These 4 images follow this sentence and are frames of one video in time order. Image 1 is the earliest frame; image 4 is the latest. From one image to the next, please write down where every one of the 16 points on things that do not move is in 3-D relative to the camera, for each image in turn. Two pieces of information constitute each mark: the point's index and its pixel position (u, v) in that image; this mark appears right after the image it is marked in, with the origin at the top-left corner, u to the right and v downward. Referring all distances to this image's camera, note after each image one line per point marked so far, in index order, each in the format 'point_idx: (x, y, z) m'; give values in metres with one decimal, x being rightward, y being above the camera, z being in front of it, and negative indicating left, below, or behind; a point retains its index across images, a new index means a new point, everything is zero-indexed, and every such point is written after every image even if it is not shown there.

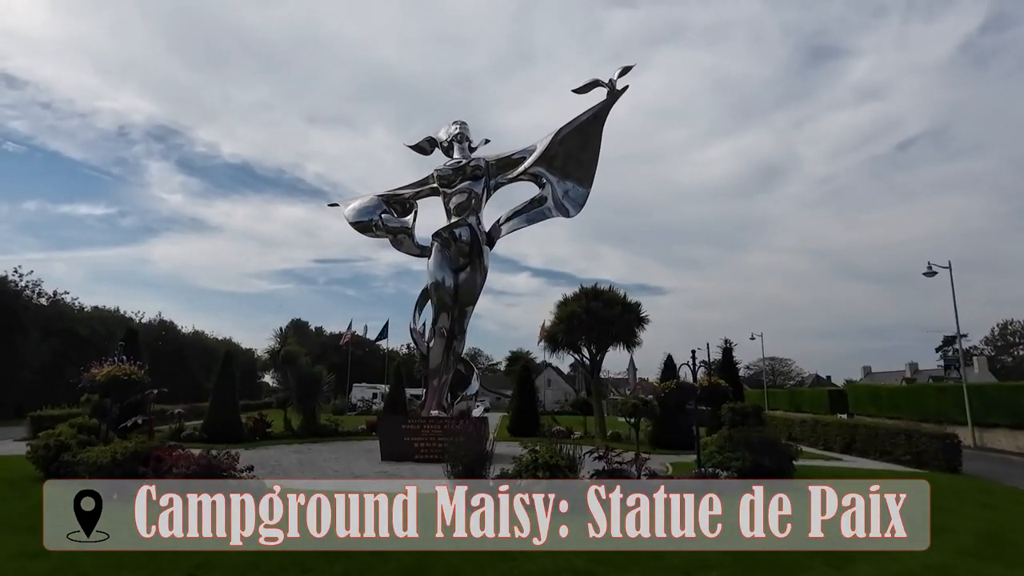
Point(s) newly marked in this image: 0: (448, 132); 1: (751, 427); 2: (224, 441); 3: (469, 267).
0: (-1.4, +3.3, +15.2) m
1: (+3.7, -2.1, +10.7) m
2: (-8.0, -4.3, +19.5) m
3: (-0.9, +0.4, +14.3) m
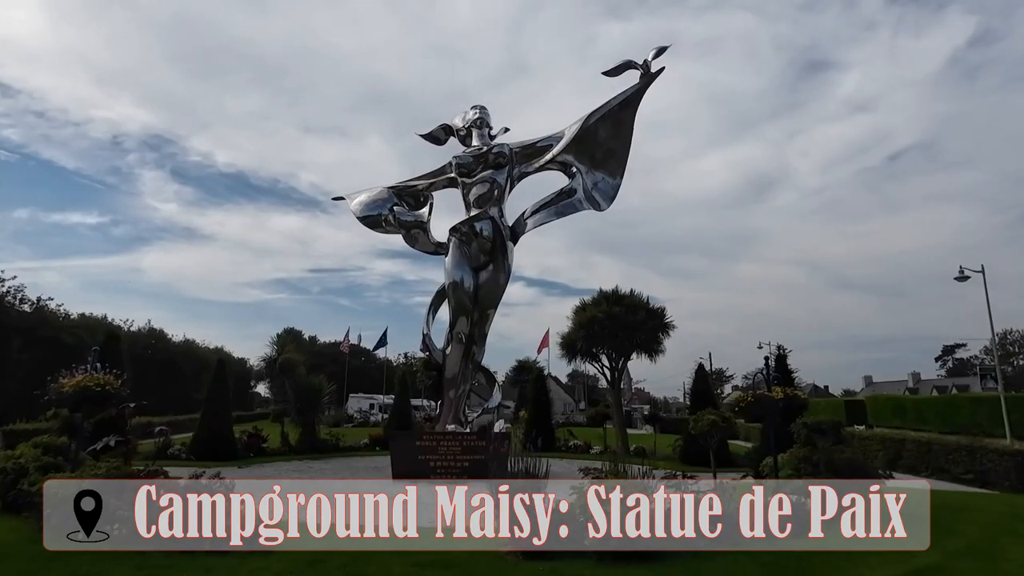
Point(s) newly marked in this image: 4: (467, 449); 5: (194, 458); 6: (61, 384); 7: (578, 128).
0: (-0.9, +3.3, +13.8) m
1: (+4.2, -2.1, +9.3) m
2: (-7.6, -4.3, +17.9) m
3: (-0.4, +0.4, +12.9) m
4: (-0.8, -2.9, +12.5) m
5: (-8.2, -4.4, +18.0) m
6: (-5.3, -1.1, +8.2) m
7: (+1.3, +3.0, +13.4) m
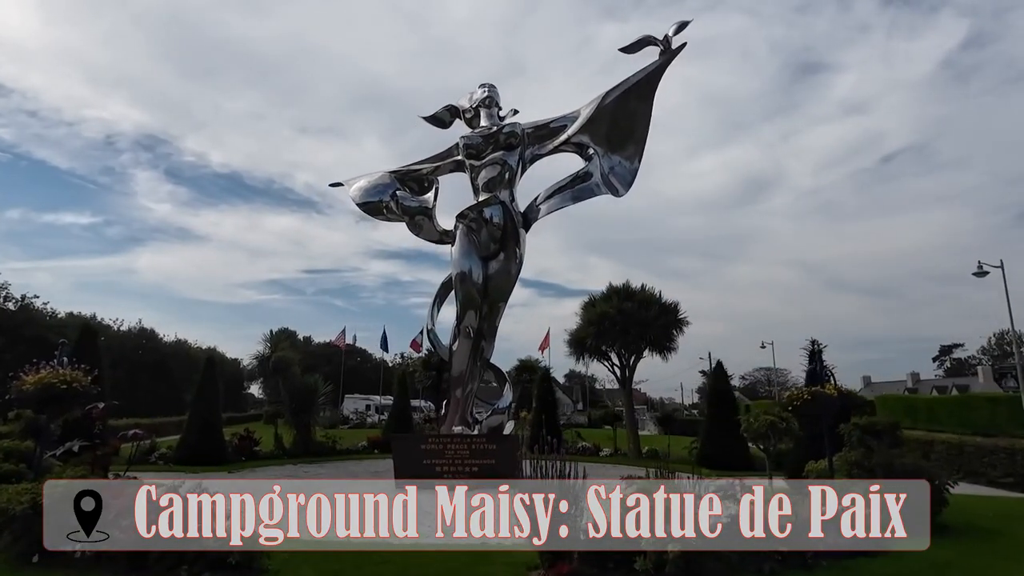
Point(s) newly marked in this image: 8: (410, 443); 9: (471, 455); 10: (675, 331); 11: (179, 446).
0: (-0.7, +3.5, +12.8) m
1: (+4.5, -1.9, +8.4) m
2: (-7.4, -4.2, +16.9) m
3: (-0.2, +0.6, +12.0) m
4: (-0.6, -2.7, +11.6) m
5: (-8.0, -4.2, +17.0) m
6: (-5.0, -1.0, +7.3) m
7: (+1.5, +3.2, +12.5) m
8: (-1.7, -2.6, +11.7) m
9: (-0.7, -2.7, +11.6) m
10: (+4.2, -1.1, +18.2) m
11: (-8.1, -3.8, +17.2) m
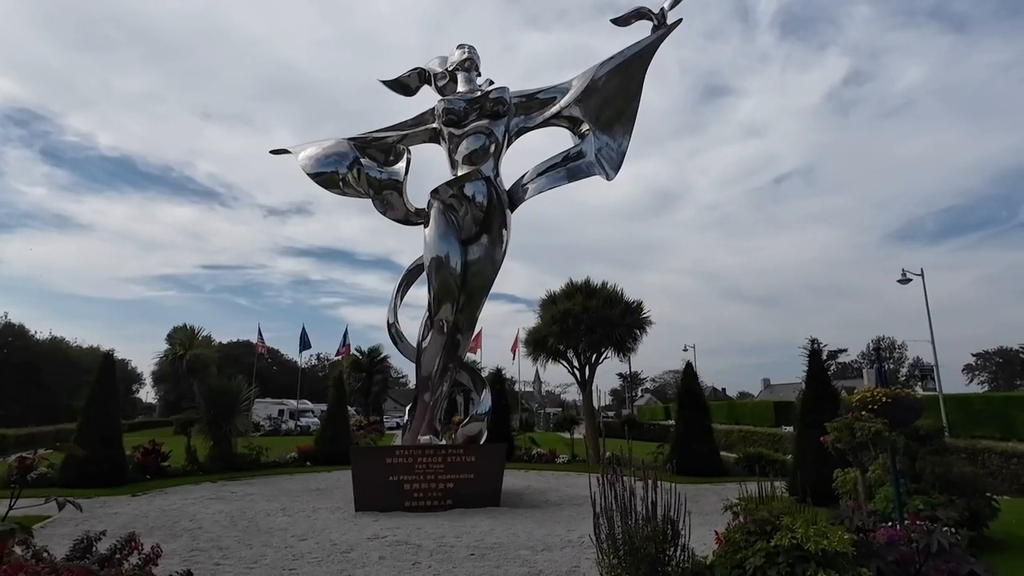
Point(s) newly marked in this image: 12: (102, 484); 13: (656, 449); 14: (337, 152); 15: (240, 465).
0: (-1.0, +3.6, +11.3) m
1: (+4.6, -1.8, +7.5) m
2: (-8.3, -3.9, +14.4) m
3: (-0.4, +0.7, +10.4) m
4: (-0.8, -2.5, +10.0) m
5: (-8.9, -3.9, +14.4) m
6: (-4.7, -0.7, +5.2) m
7: (+1.2, +3.3, +11.2) m
8: (-2.0, -2.4, +9.9) m
9: (-0.9, -2.6, +10.0) m
10: (+3.1, -1.0, +17.2) m
11: (-9.1, -3.5, +14.6) m
12: (-8.4, -3.9, +14.5) m
13: (+3.3, -3.8, +16.6) m
14: (-2.6, +2.1, +10.8) m
15: (-6.7, -4.3, +17.4) m
